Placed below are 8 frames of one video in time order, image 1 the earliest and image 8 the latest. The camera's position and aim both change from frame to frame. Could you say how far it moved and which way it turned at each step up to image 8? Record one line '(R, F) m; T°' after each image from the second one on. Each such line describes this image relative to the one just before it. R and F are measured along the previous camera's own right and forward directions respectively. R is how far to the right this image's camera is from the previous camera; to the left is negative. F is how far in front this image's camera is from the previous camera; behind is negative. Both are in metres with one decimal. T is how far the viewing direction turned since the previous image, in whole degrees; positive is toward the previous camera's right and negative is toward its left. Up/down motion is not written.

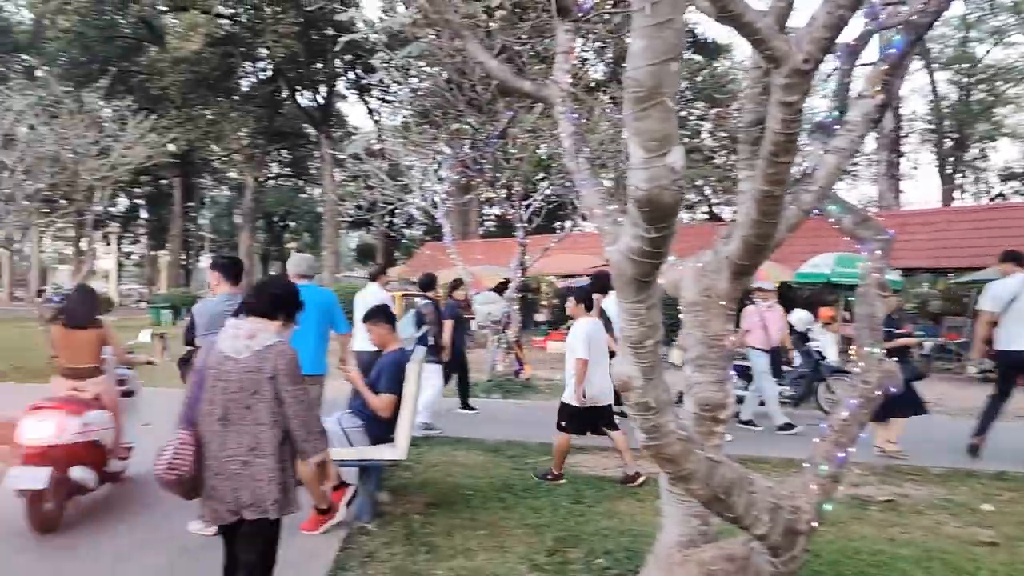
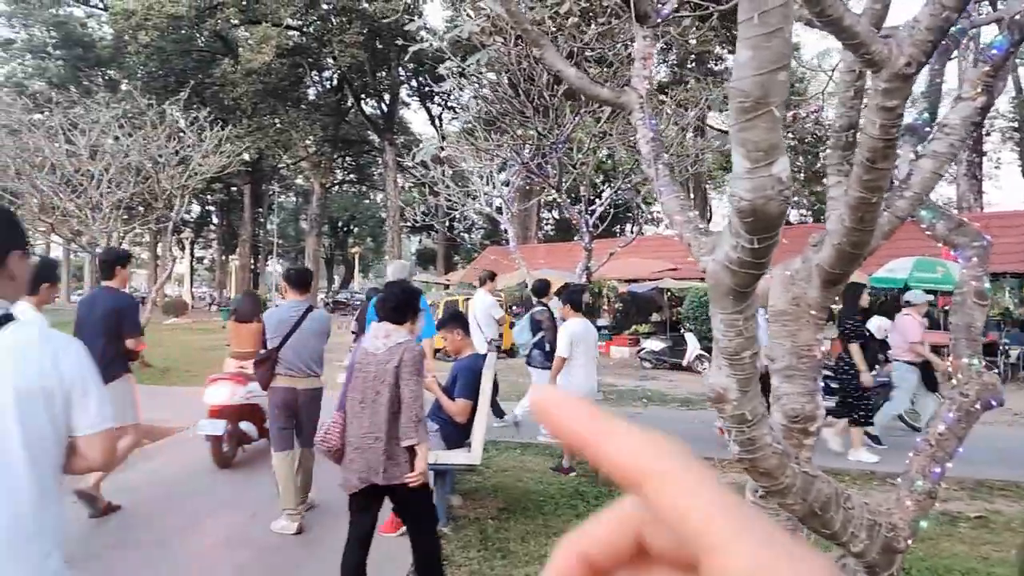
(-0.1, 0.0) m; -4°
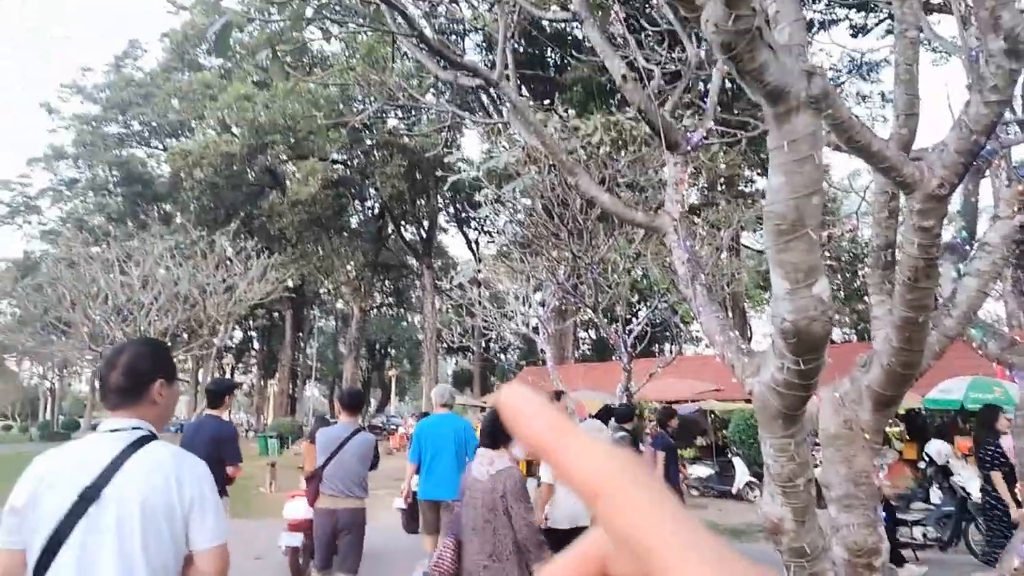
(0.0, 0.0) m; -3°
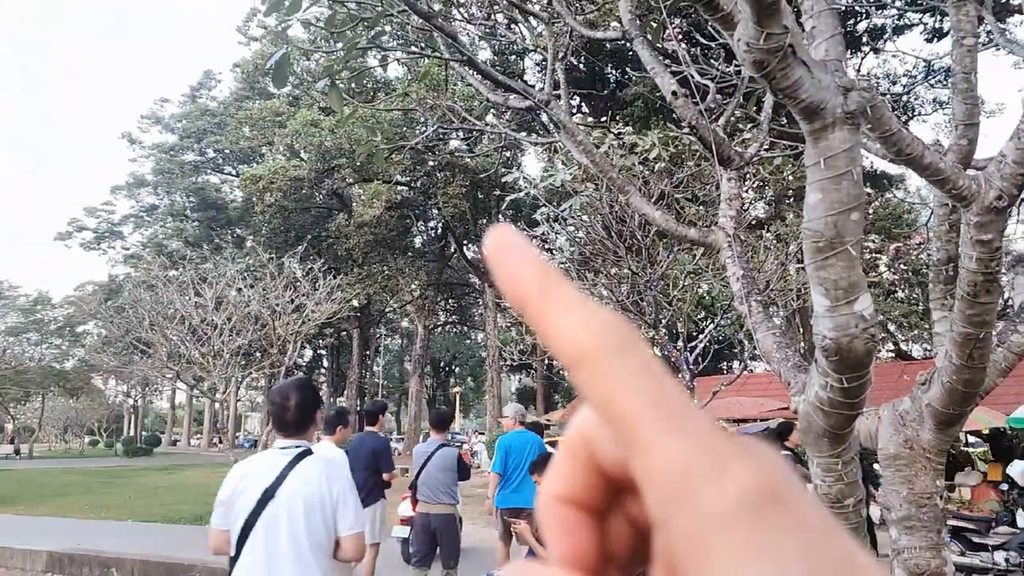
(+0.1, 0.0) m; -5°
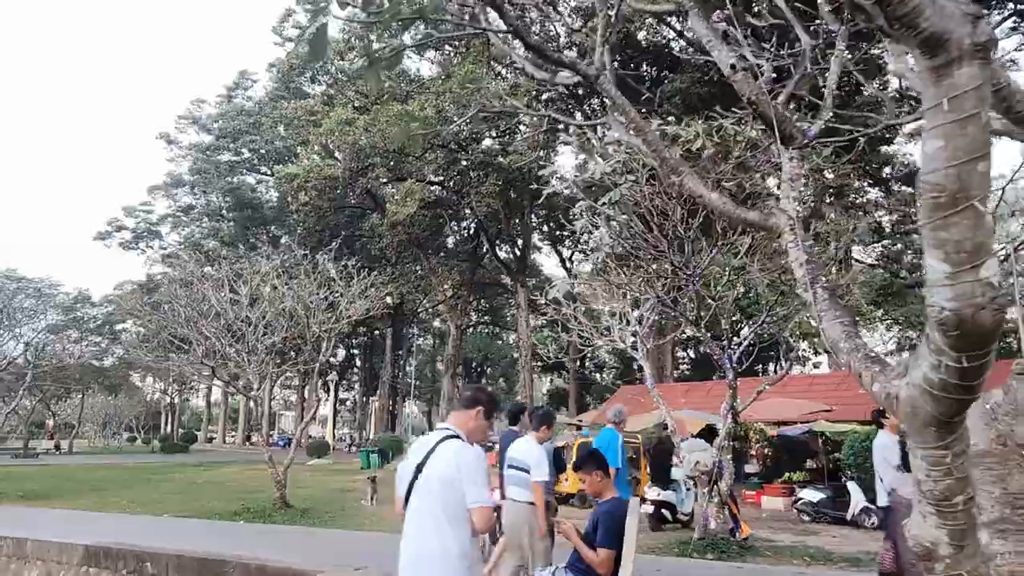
(-0.1, +0.2) m; -2°
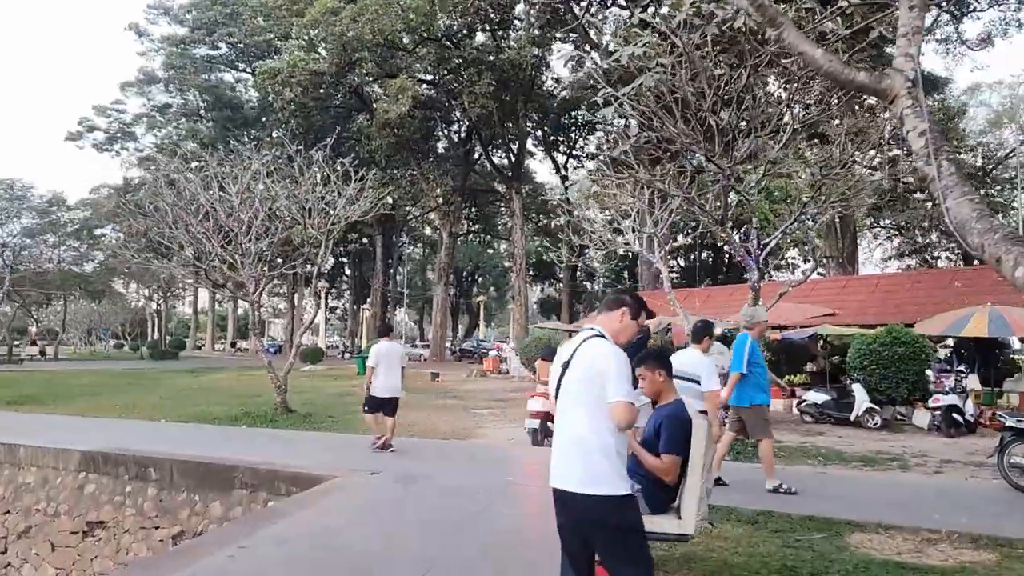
(-0.3, +0.5) m; +1°
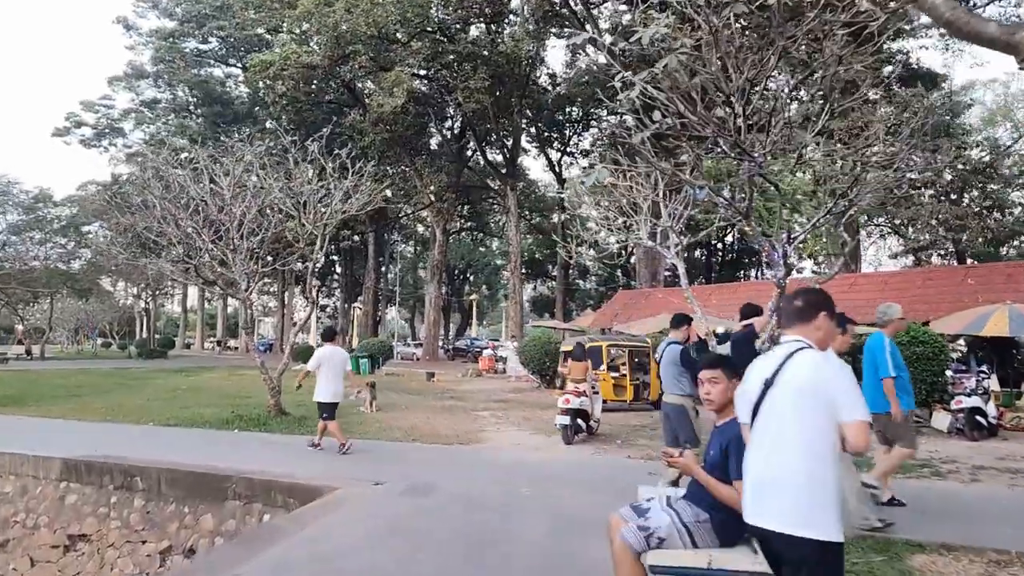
(-0.2, +0.5) m; +1°
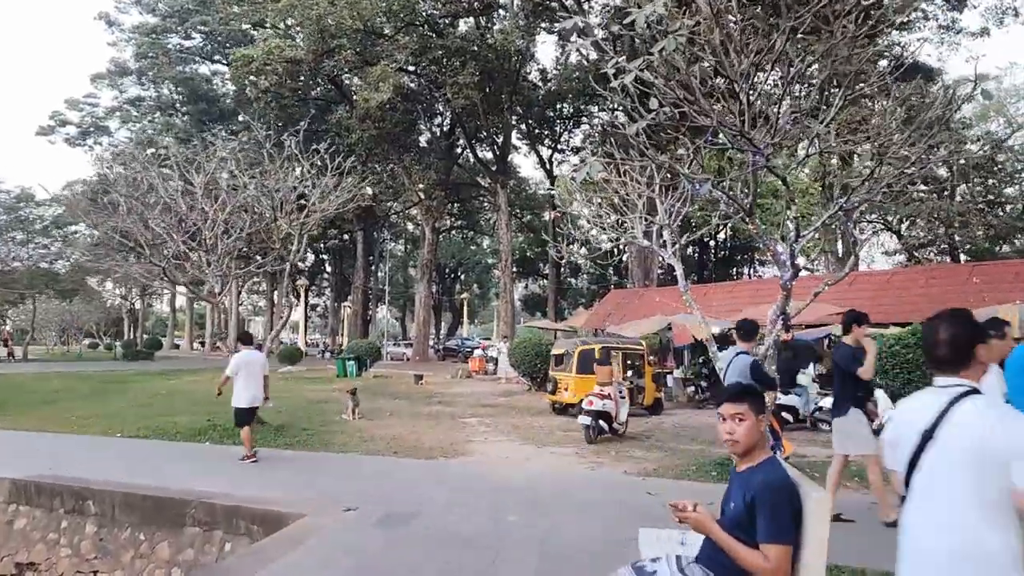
(+0.1, +0.6) m; +1°
